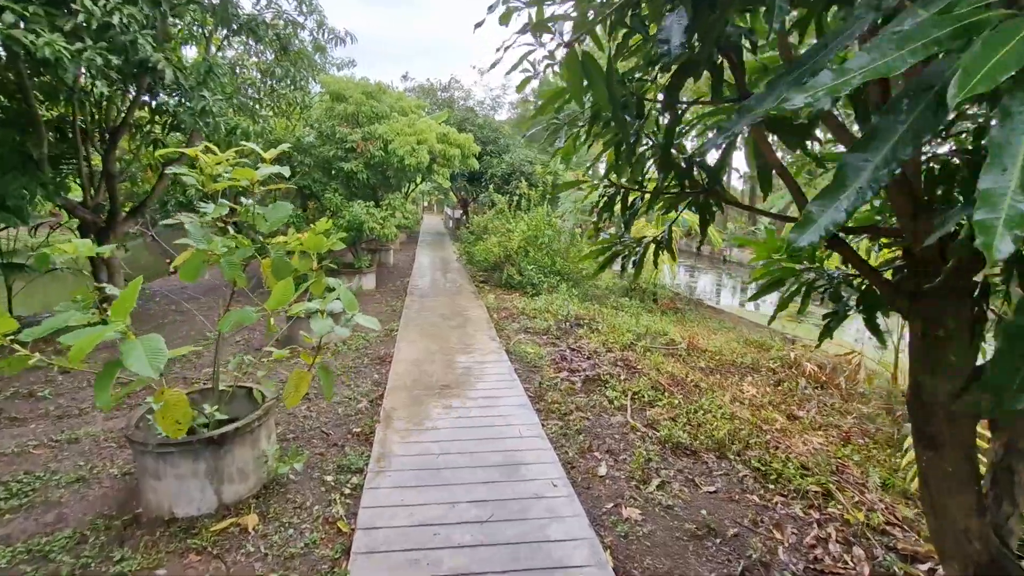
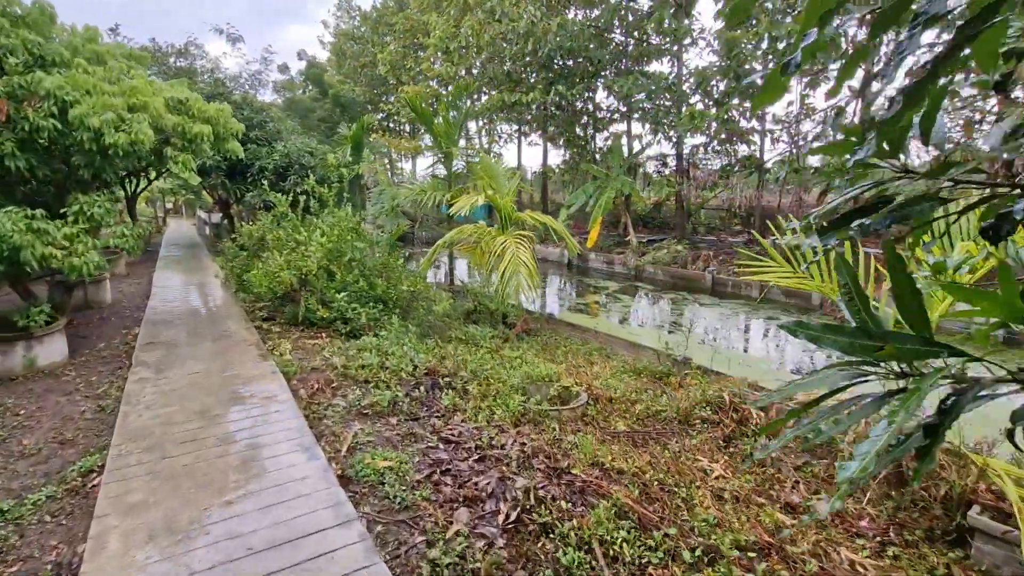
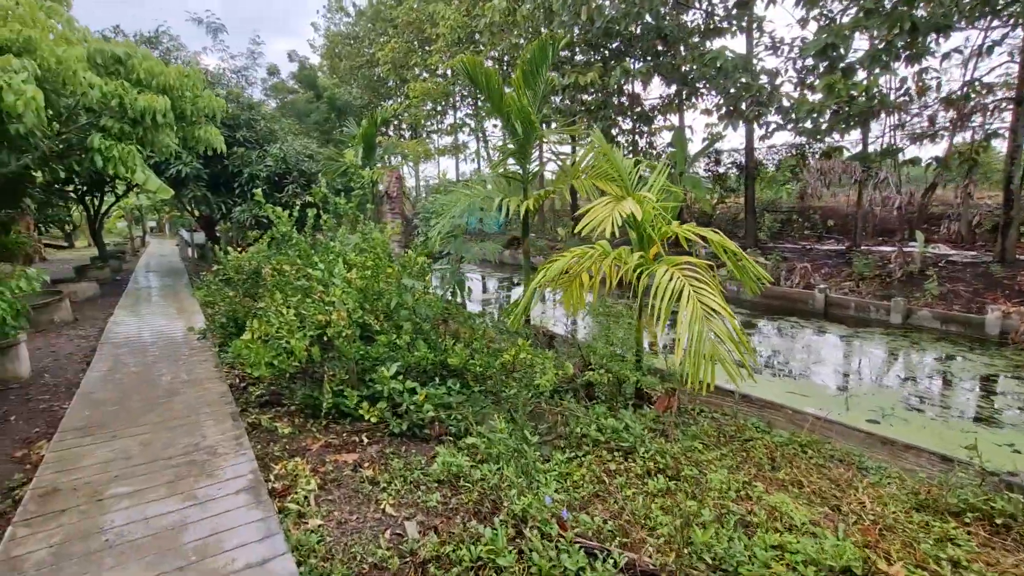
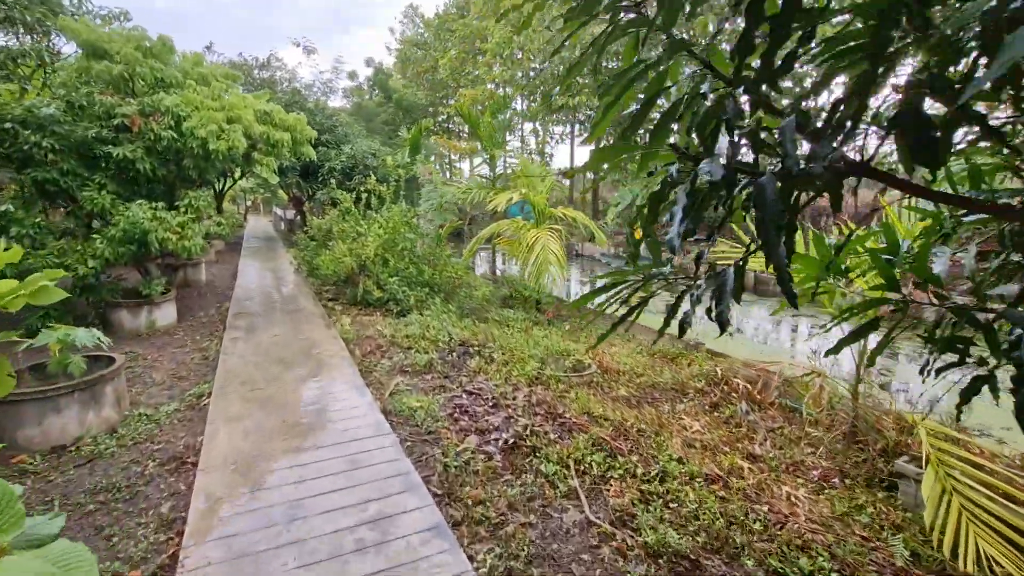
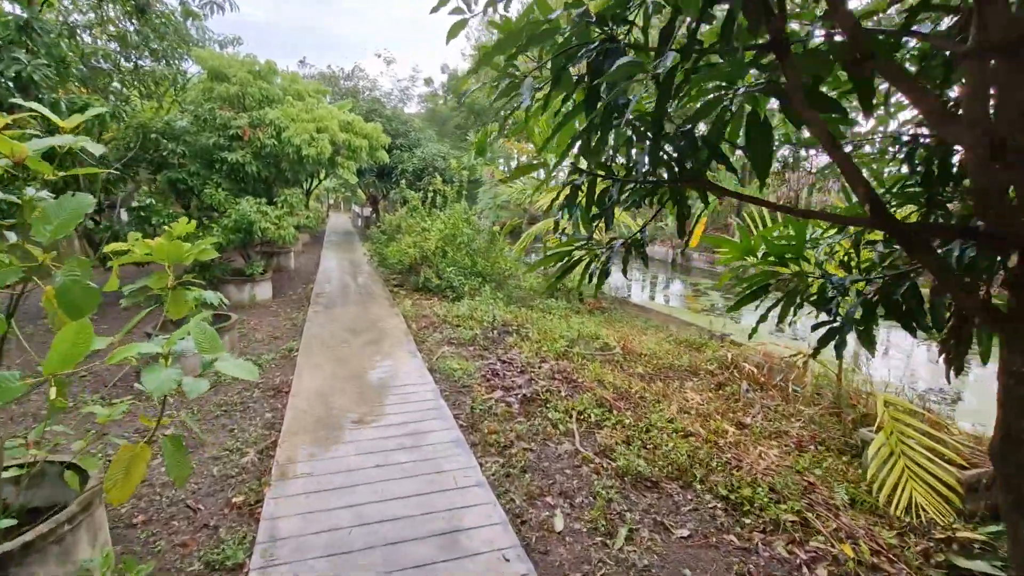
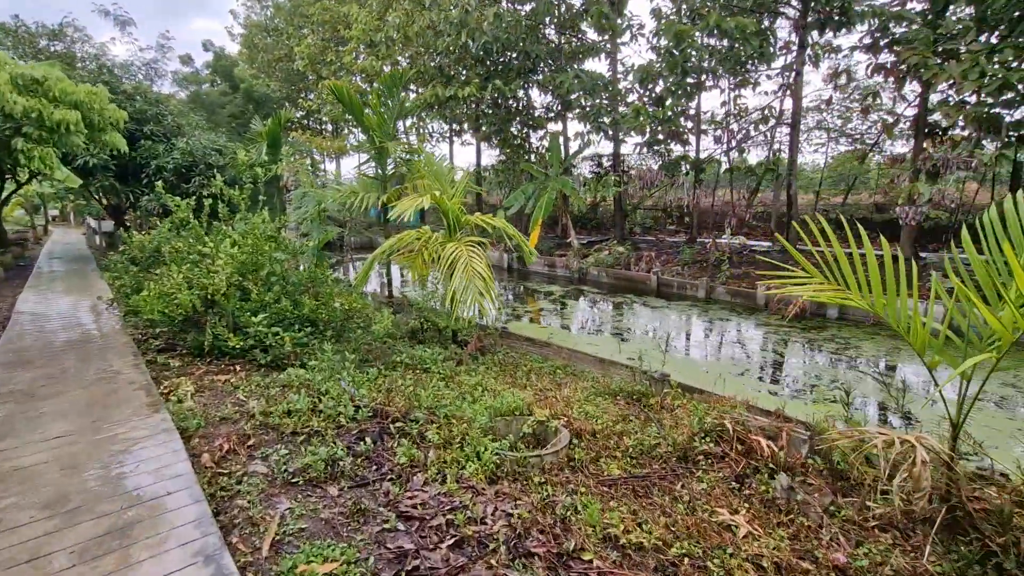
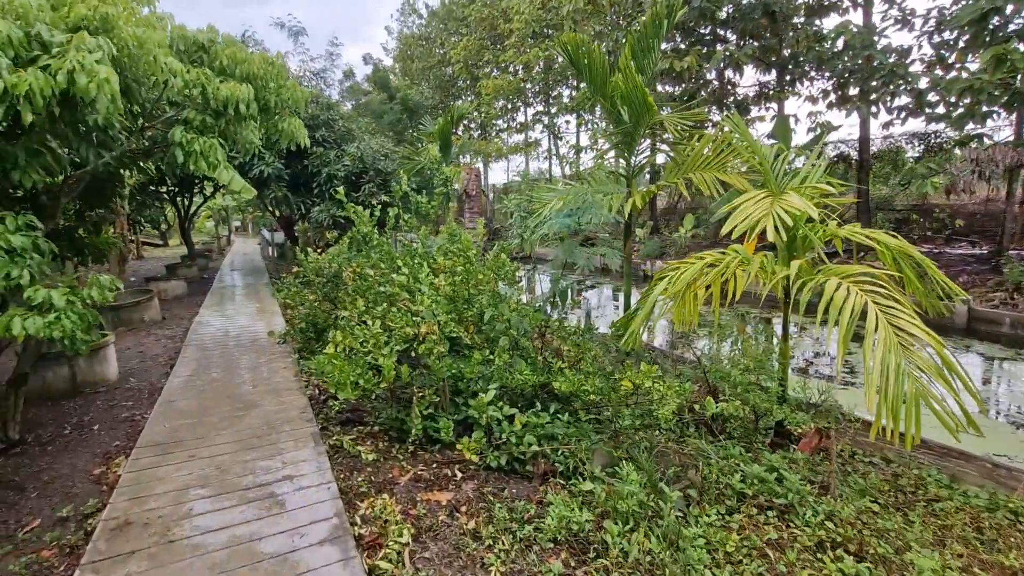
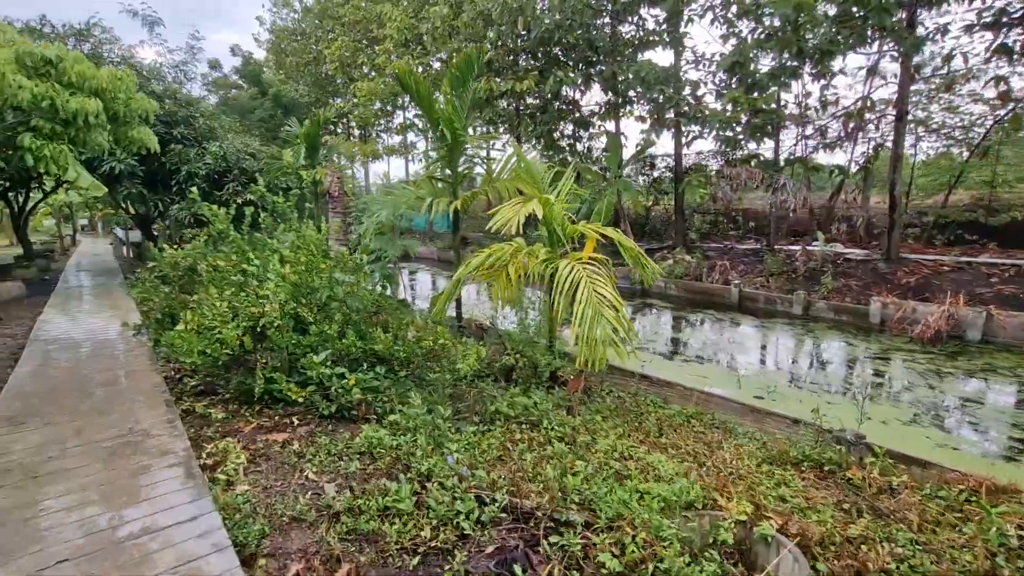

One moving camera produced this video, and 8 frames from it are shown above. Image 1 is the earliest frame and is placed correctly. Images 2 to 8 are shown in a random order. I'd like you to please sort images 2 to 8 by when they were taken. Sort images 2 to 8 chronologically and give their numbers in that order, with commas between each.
5, 4, 2, 6, 8, 3, 7
